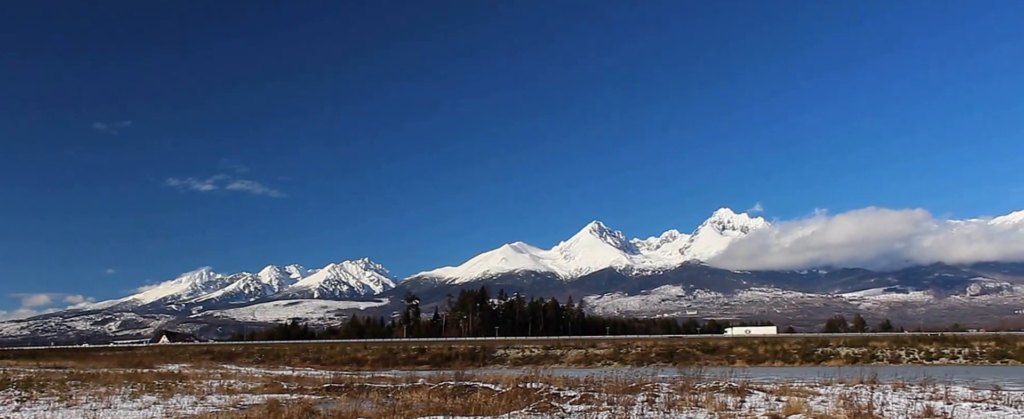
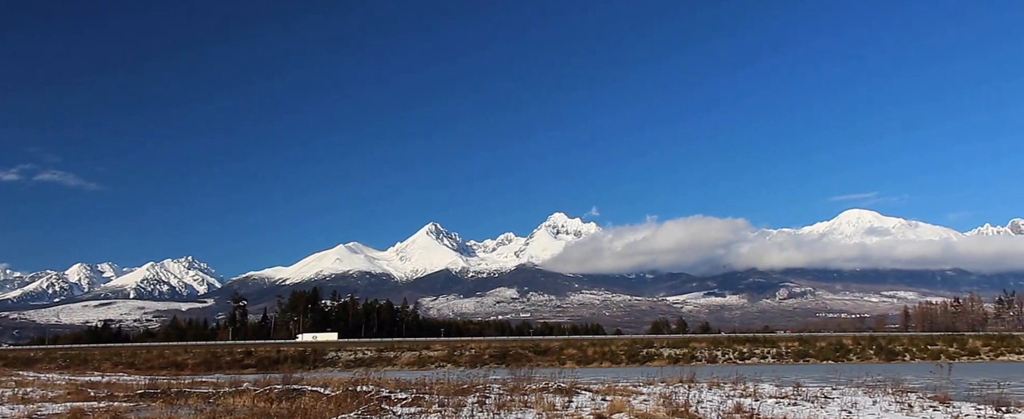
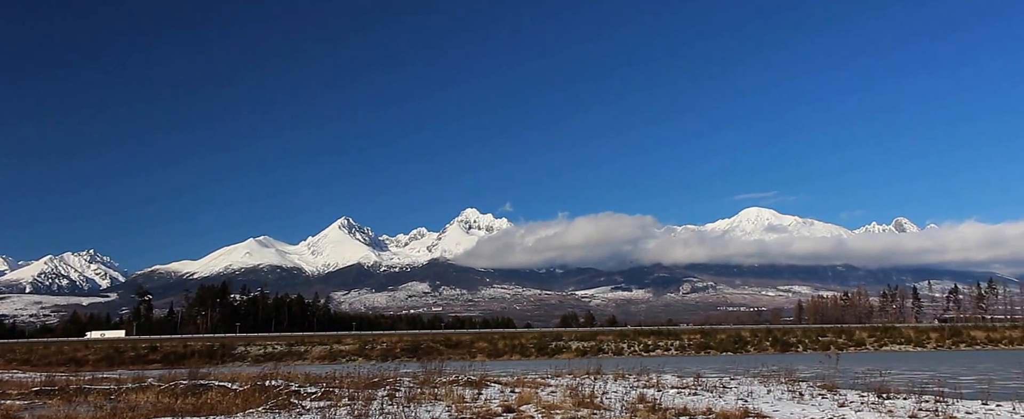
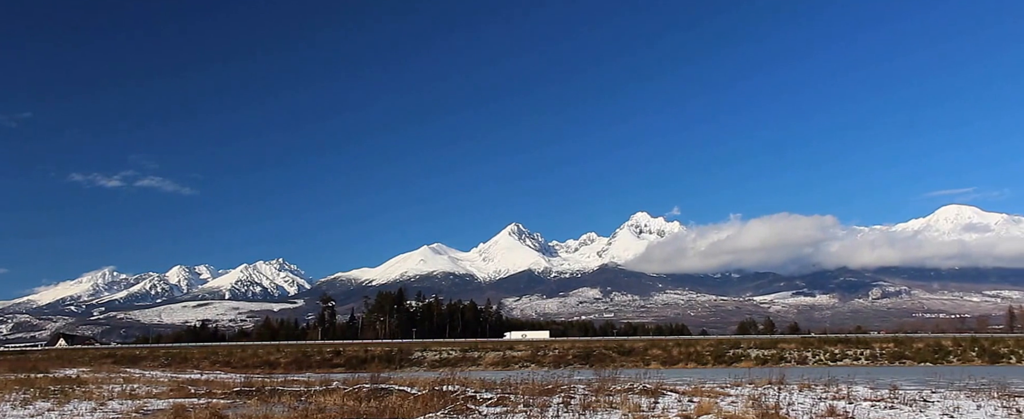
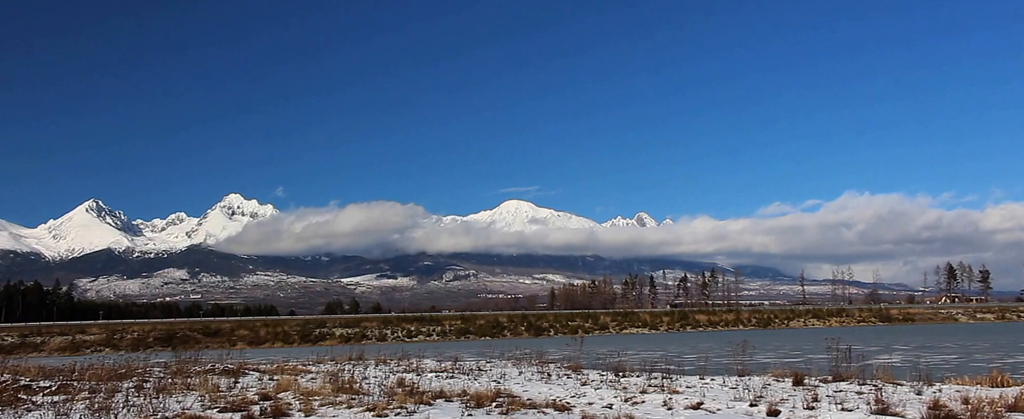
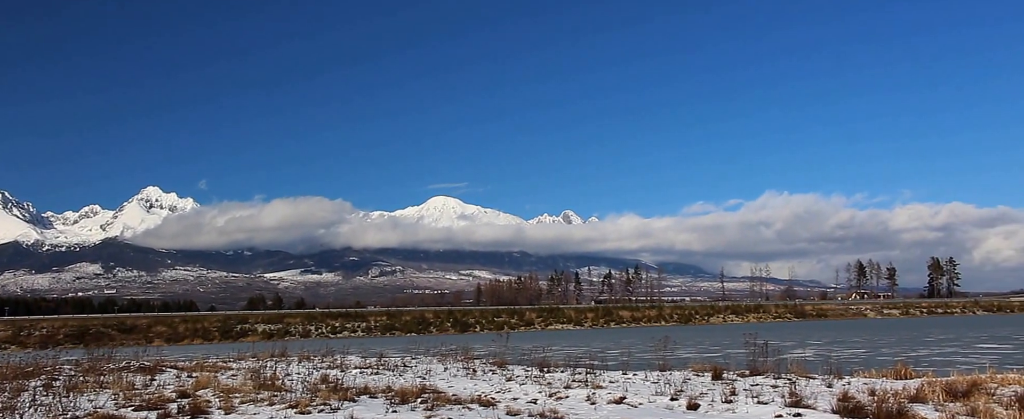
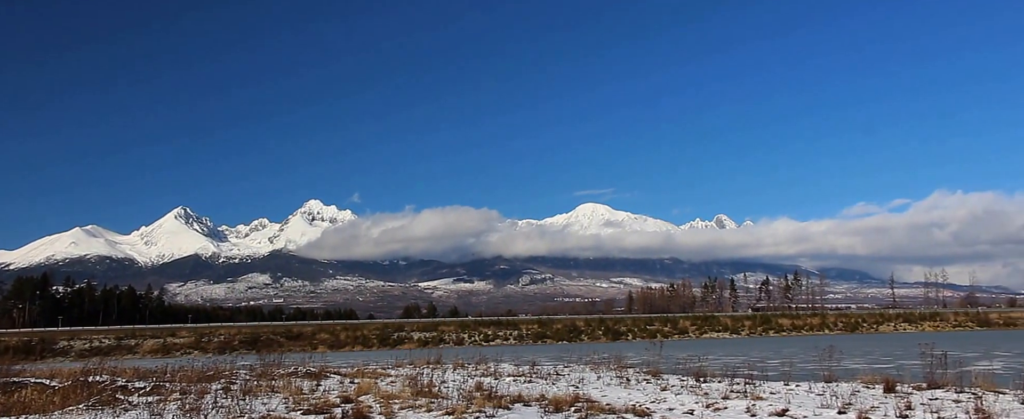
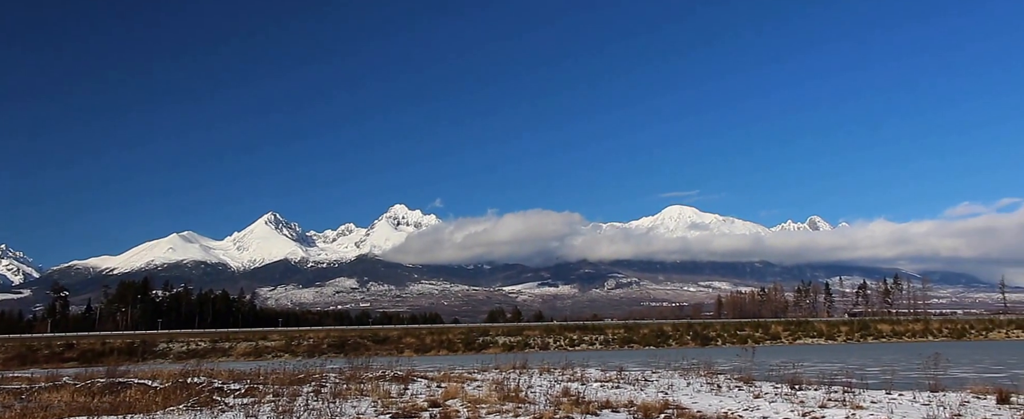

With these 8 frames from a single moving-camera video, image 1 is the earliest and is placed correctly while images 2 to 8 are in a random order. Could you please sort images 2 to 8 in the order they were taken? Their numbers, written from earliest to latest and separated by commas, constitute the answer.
4, 2, 3, 8, 7, 5, 6
